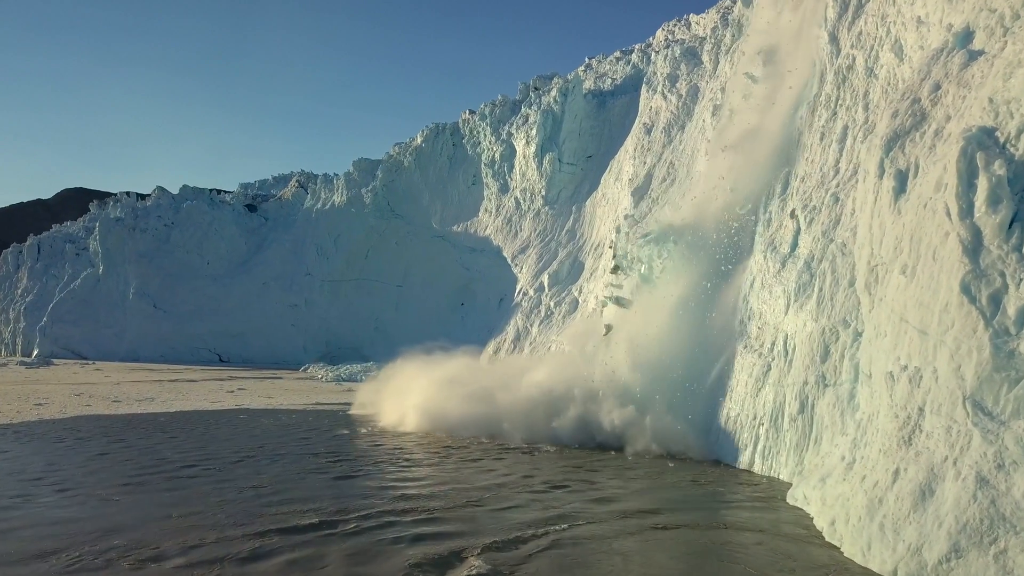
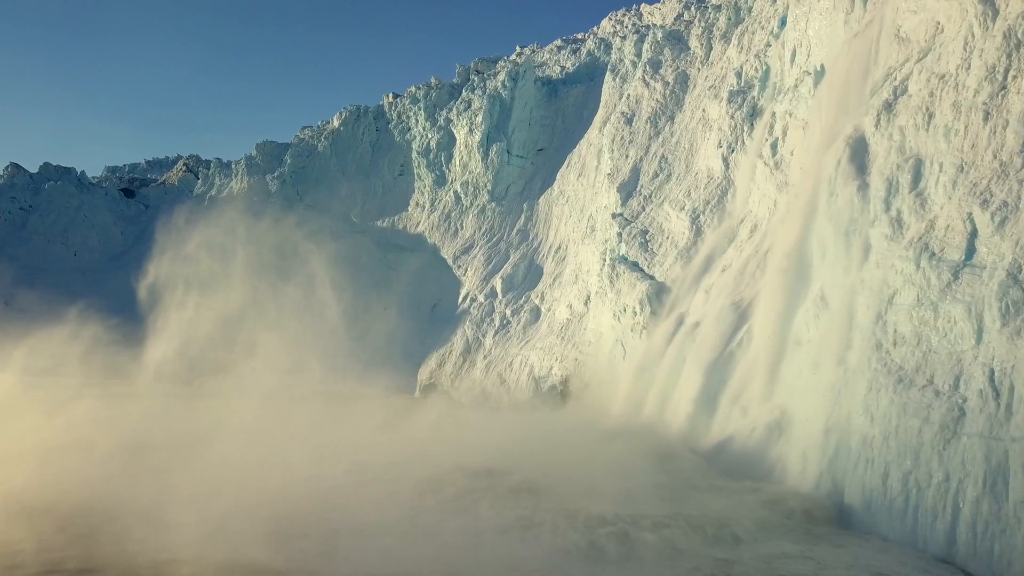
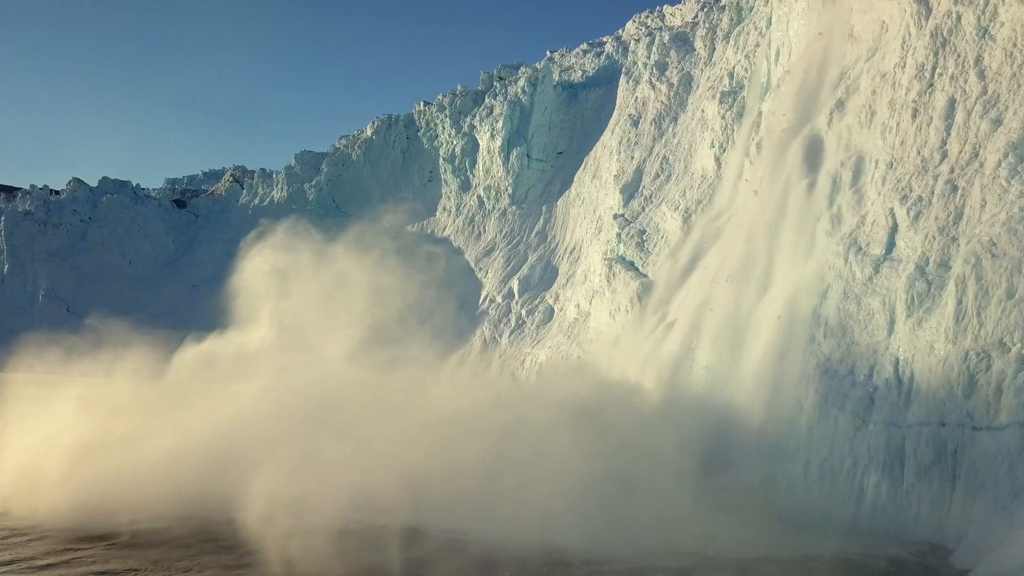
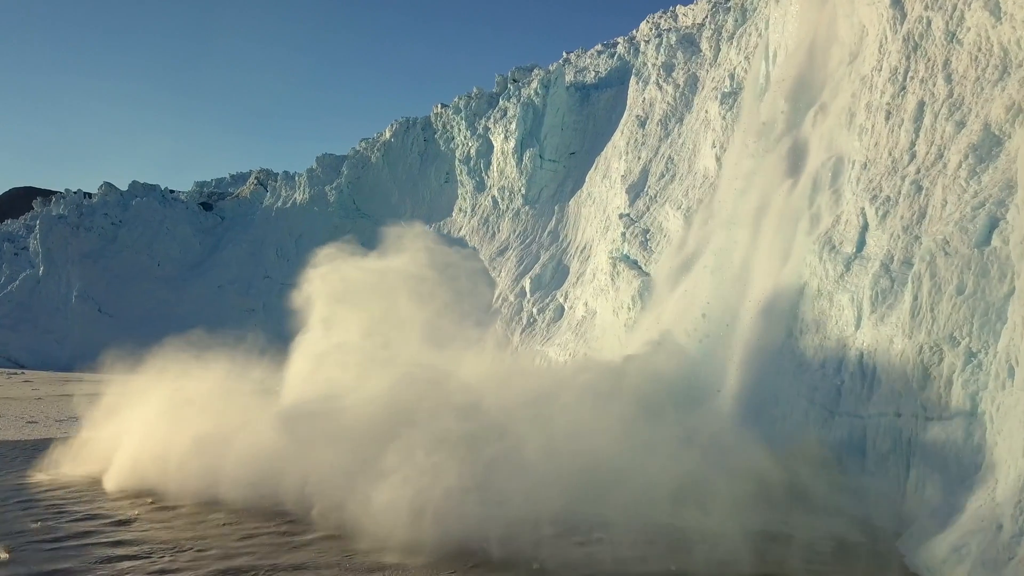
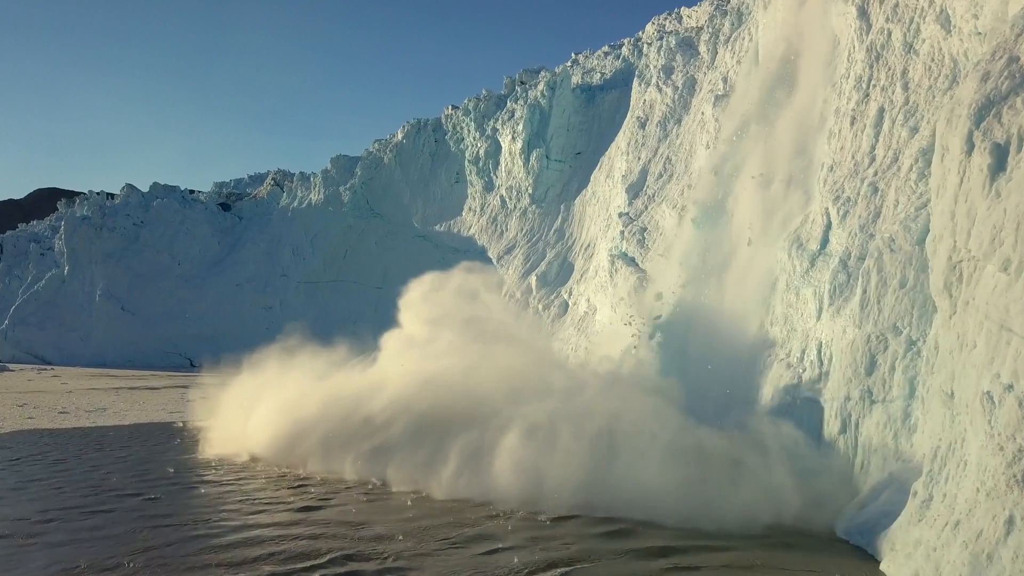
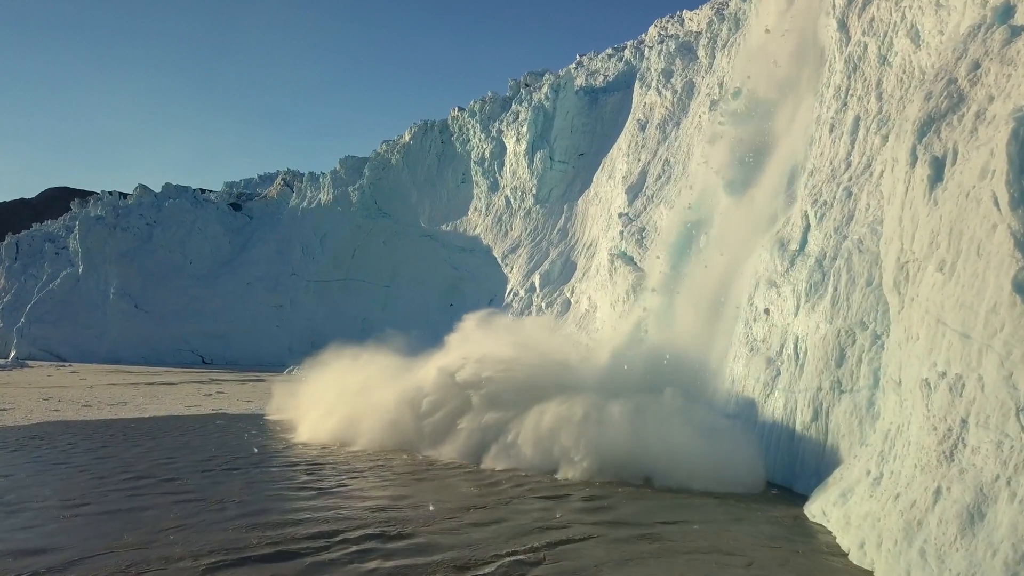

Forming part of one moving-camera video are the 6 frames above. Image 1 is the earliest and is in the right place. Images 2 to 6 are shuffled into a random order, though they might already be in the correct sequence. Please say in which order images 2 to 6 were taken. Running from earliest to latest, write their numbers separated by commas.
6, 5, 4, 3, 2
